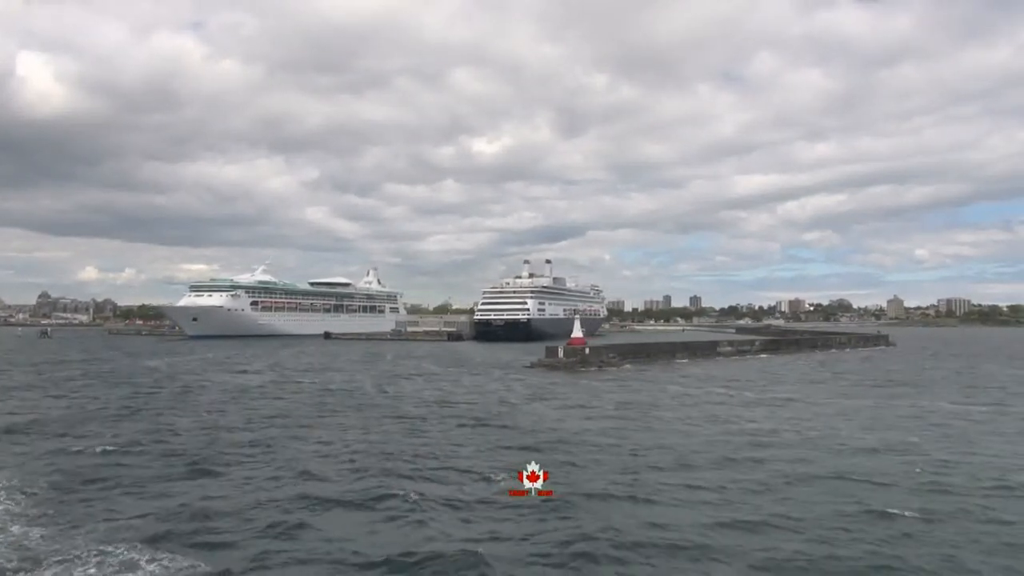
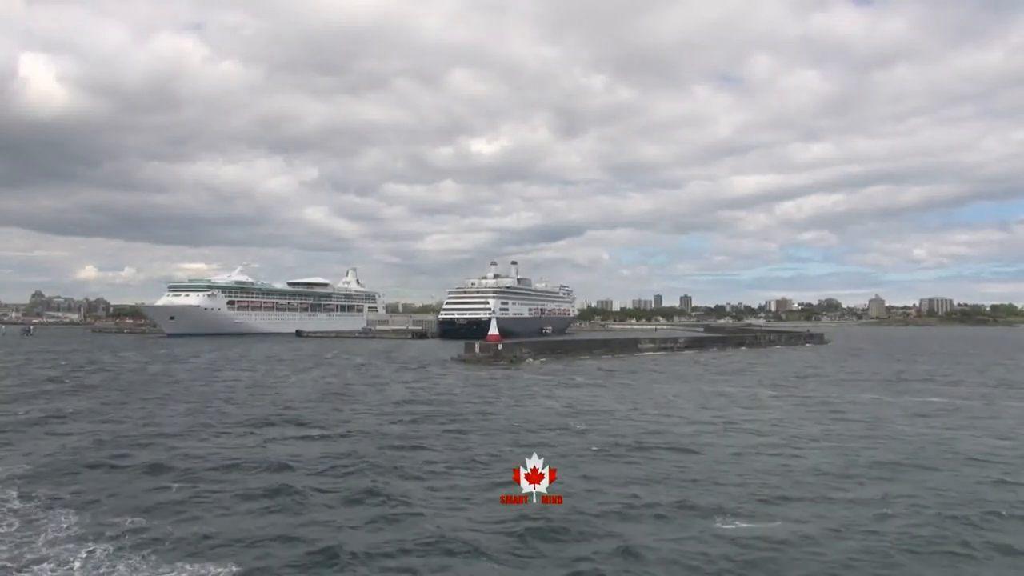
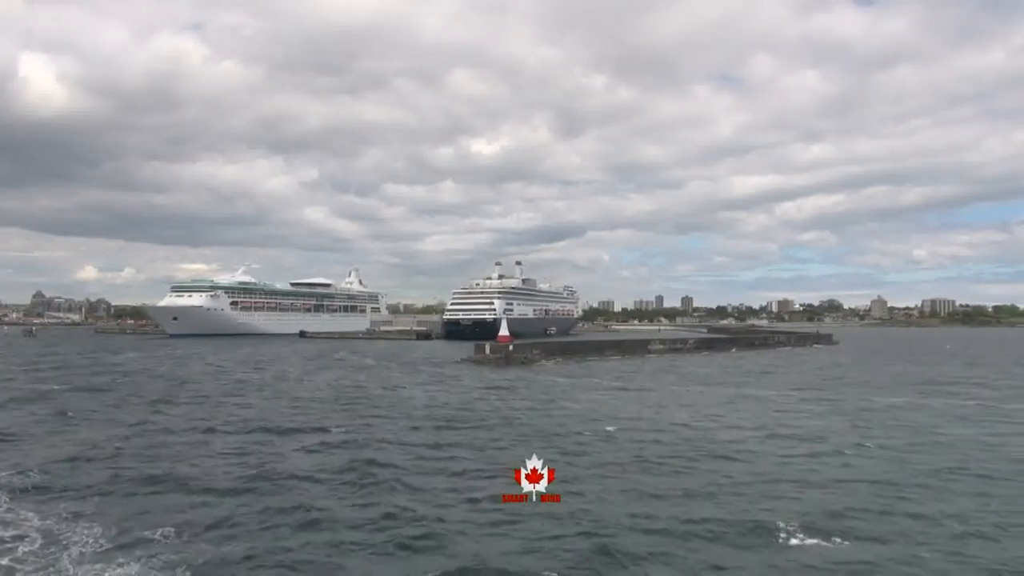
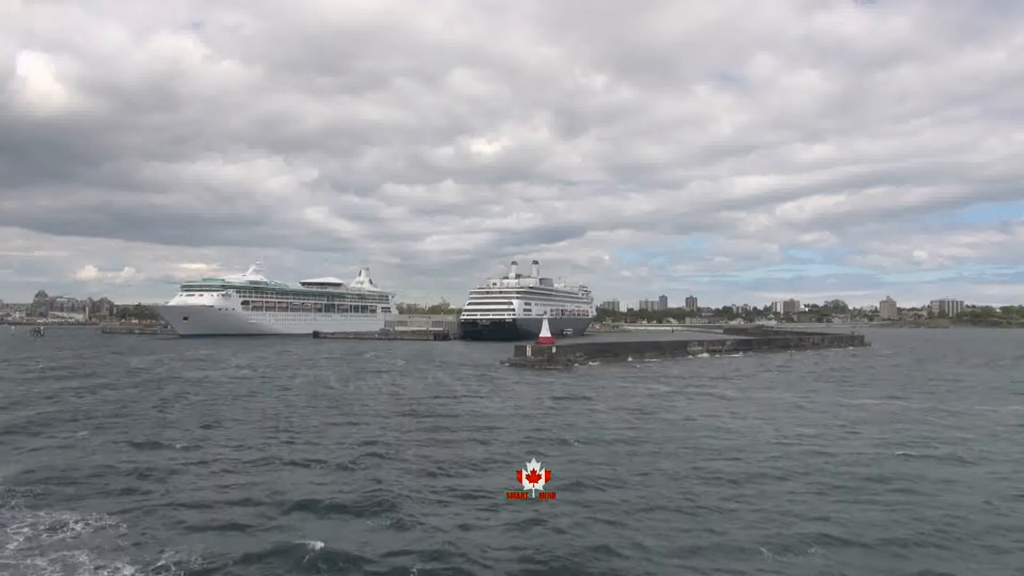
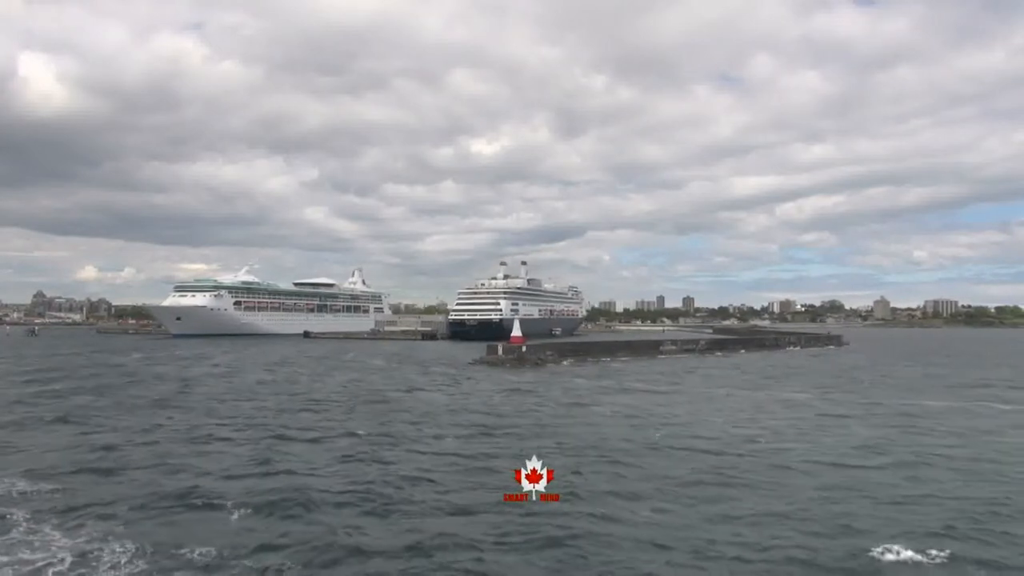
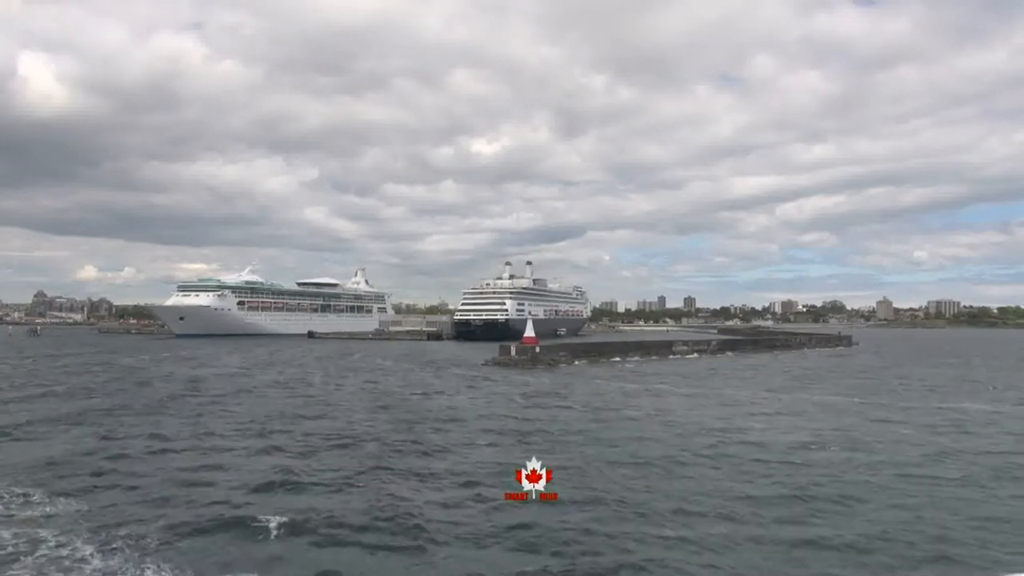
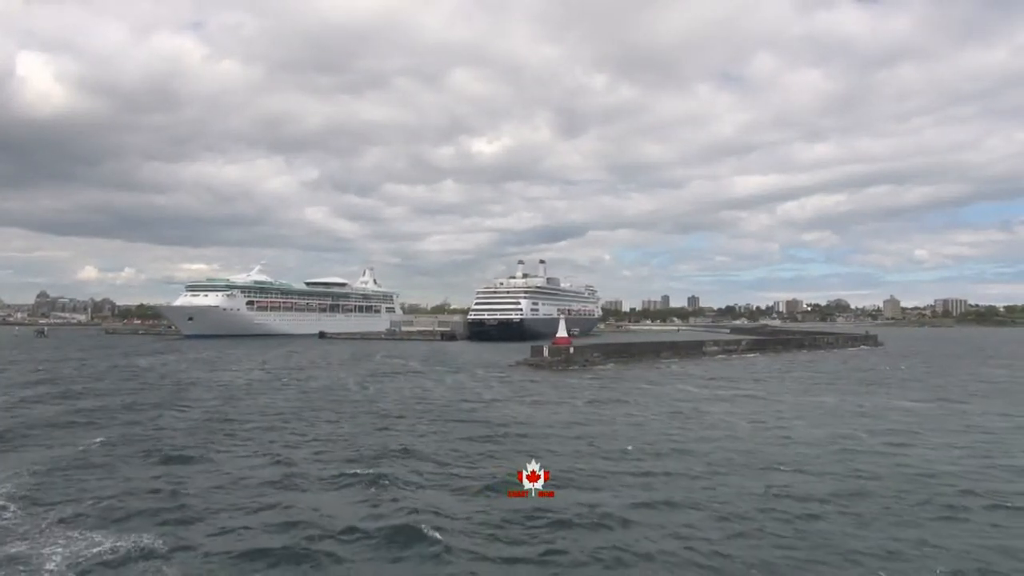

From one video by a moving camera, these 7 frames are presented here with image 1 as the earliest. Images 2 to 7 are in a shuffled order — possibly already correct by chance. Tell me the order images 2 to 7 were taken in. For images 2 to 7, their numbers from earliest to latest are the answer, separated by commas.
7, 4, 6, 5, 3, 2
